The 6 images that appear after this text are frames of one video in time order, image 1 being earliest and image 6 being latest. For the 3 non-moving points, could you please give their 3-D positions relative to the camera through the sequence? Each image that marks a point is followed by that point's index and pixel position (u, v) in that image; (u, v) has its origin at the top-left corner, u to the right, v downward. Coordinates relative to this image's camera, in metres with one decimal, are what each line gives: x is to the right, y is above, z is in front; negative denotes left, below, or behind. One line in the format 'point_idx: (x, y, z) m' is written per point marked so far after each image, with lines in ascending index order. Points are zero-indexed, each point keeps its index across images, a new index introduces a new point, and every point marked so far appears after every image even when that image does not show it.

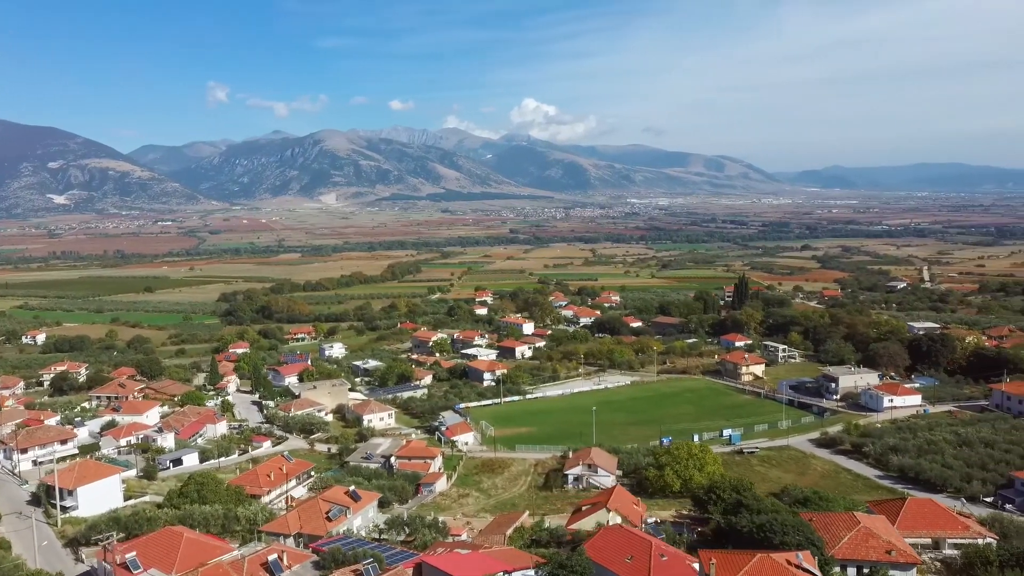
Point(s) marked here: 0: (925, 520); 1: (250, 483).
0: (+7.1, -4.0, +14.1) m
1: (-6.3, -4.7, +19.6) m
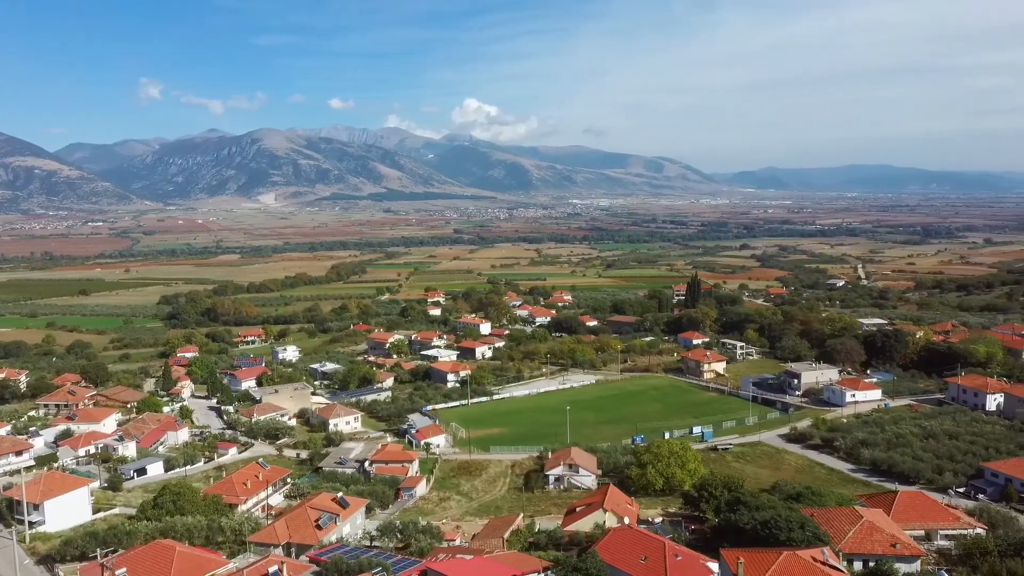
0: (+7.2, -4.0, +14.4) m
1: (-6.6, -4.7, +18.9) m
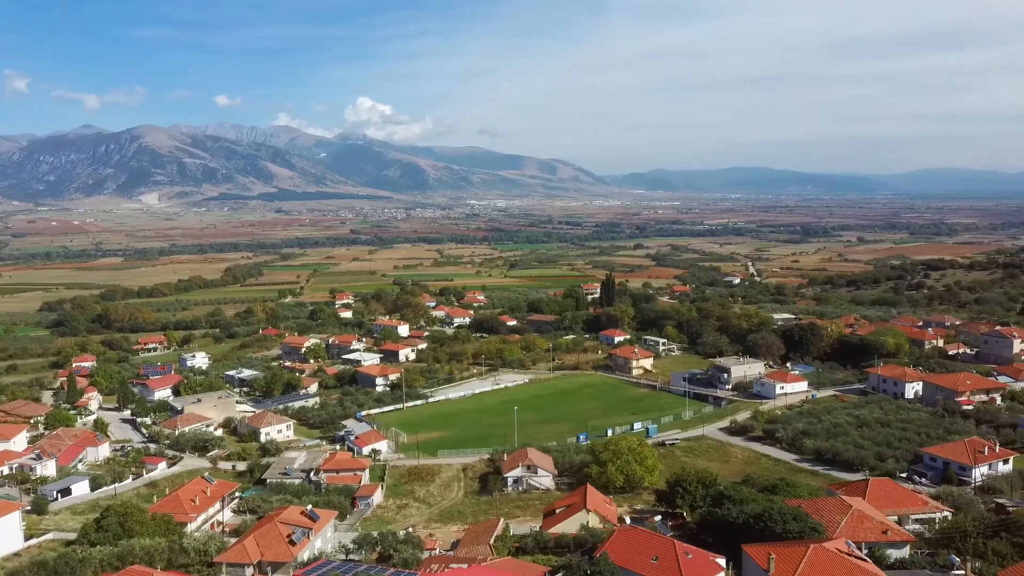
0: (+6.9, -3.9, +14.9) m
1: (-7.3, -4.8, +17.7) m
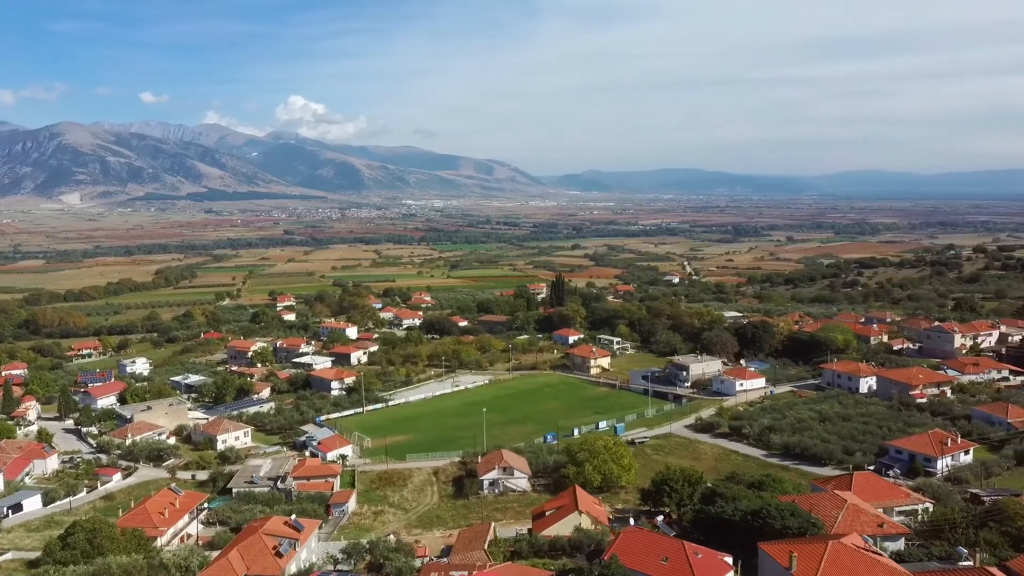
0: (+6.8, -3.8, +15.2) m
1: (-7.6, -4.9, +16.8) m
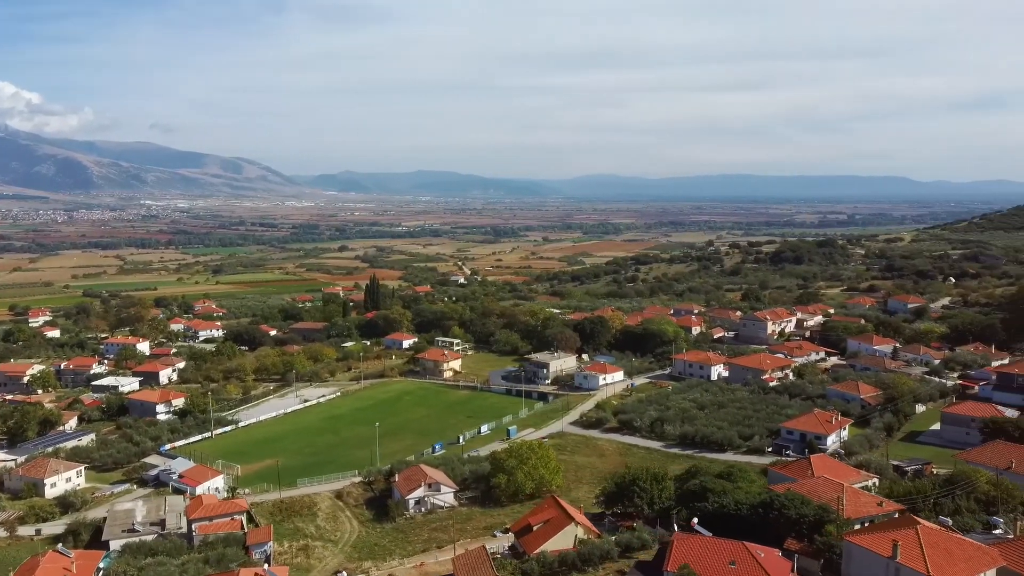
0: (+6.4, -3.7, +16.2) m
1: (-7.8, -5.2, +13.5) m
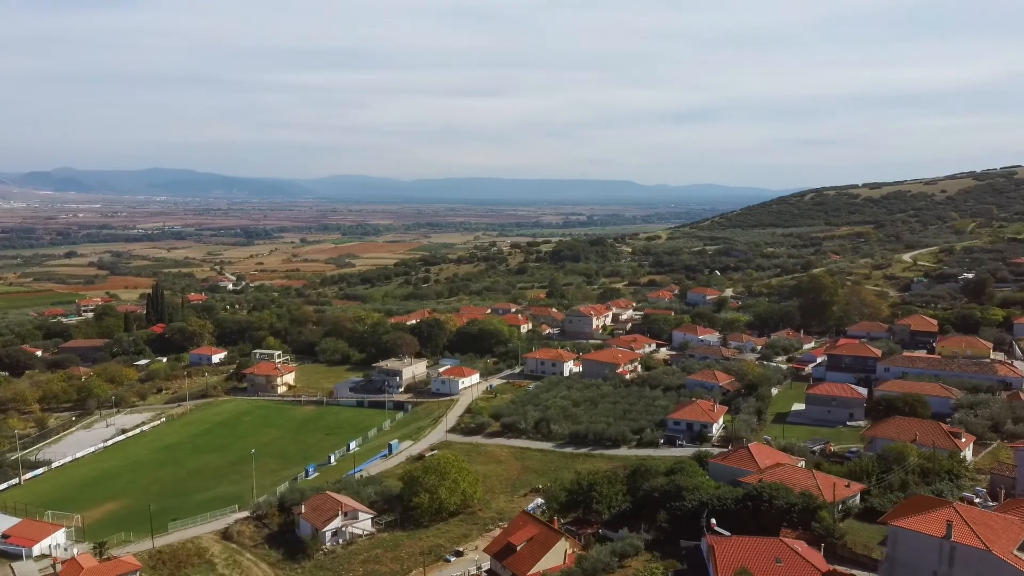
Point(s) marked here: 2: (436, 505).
0: (+5.4, -3.6, +16.9) m
1: (-7.3, -5.5, +10.2) m
2: (-1.7, -5.0, +18.7) m
